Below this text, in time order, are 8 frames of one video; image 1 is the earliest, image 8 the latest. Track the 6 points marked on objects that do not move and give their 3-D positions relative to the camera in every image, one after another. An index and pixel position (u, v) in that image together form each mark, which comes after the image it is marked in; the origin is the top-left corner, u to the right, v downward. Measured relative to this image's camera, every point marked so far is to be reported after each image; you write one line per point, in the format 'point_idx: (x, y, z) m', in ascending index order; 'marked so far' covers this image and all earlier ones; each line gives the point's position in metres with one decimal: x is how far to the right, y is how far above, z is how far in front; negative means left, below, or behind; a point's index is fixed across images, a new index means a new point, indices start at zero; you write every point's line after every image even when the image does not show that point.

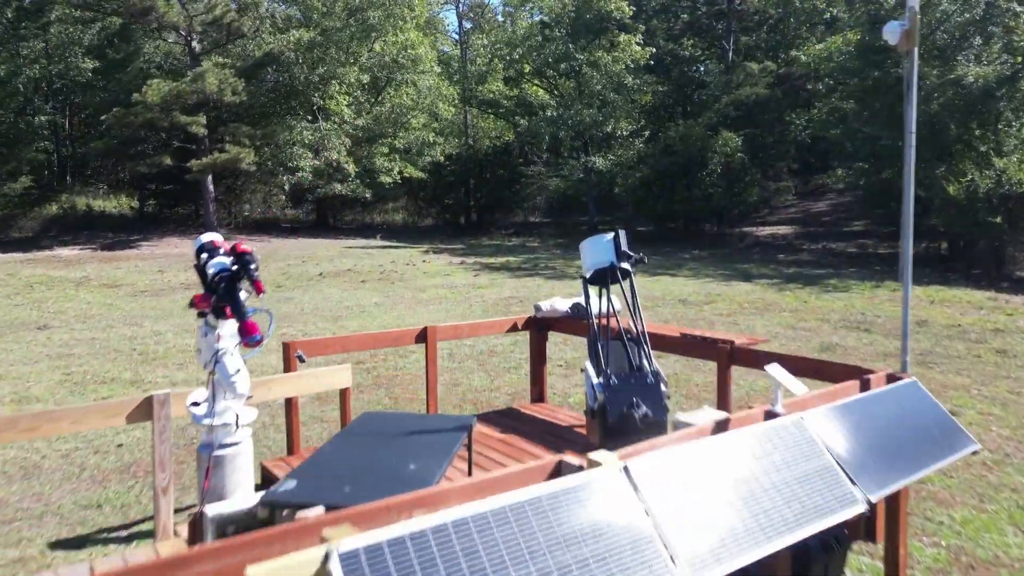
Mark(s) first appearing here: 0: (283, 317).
0: (-3.4, -0.5, +10.9) m
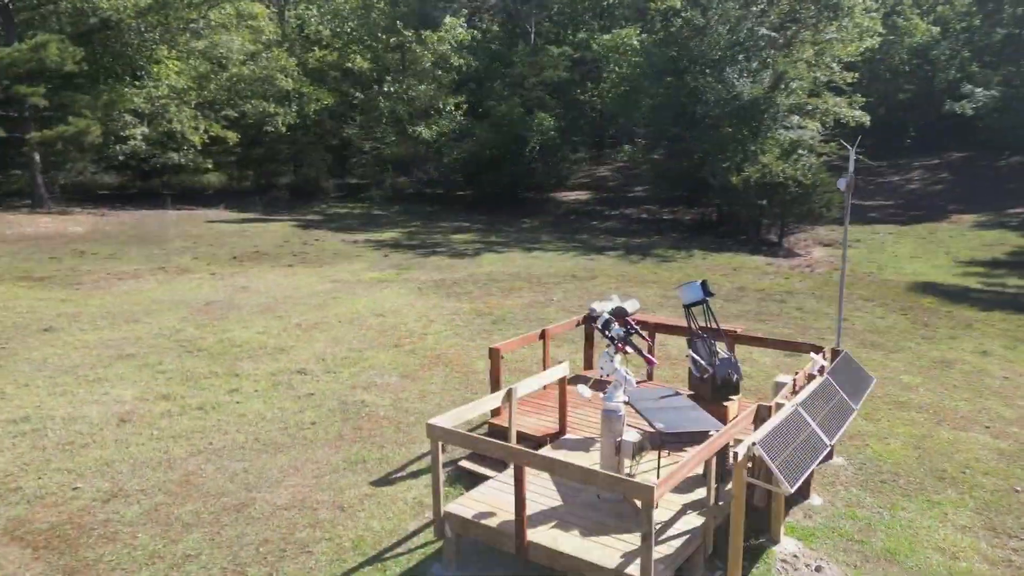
0: (-3.4, -1.4, +8.3) m
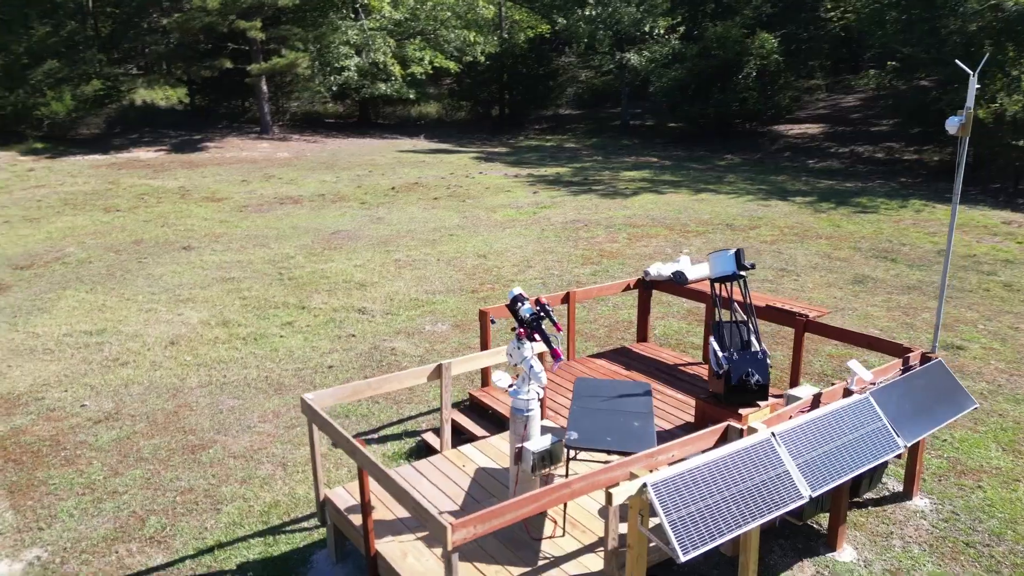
0: (-3.0, -0.7, +8.4) m
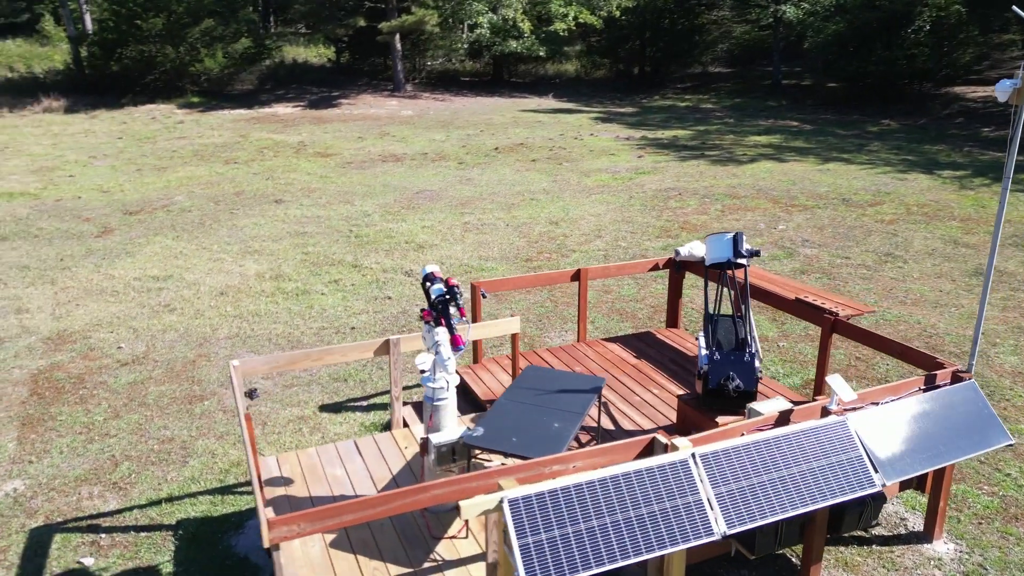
0: (-2.6, -0.2, +8.6) m
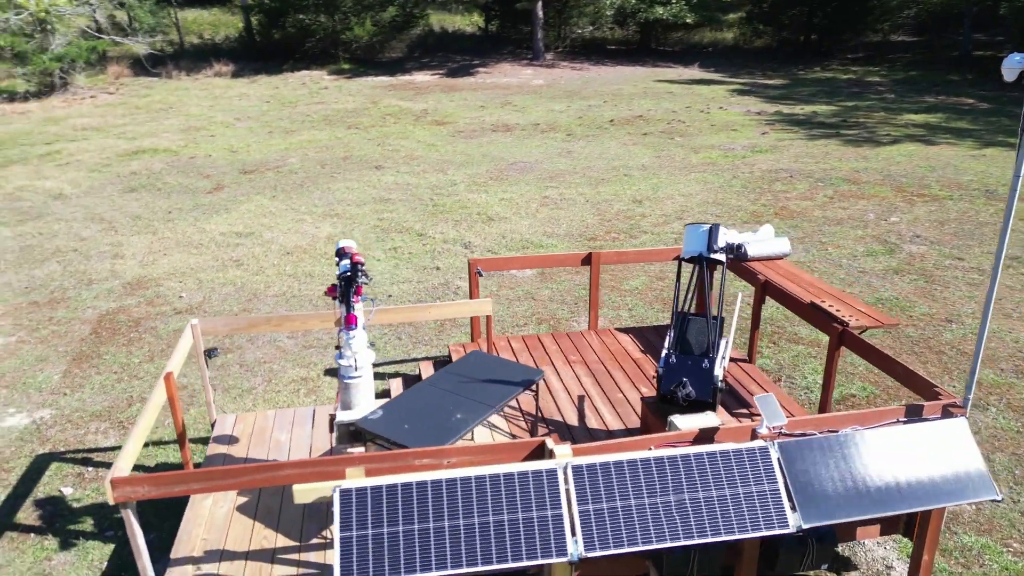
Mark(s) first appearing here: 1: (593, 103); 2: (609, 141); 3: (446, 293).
0: (-2.1, +0.3, +8.9) m
1: (+2.2, +5.0, +19.8) m
2: (+2.0, +3.1, +15.4) m
3: (-0.7, 0.0, +8.0) m
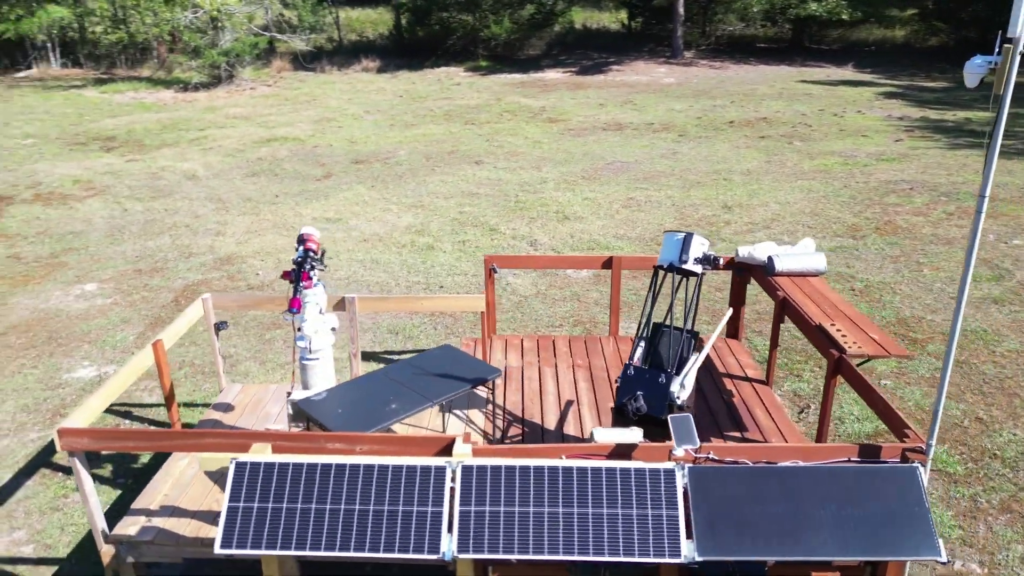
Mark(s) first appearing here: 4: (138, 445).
0: (-1.3, +0.4, +9.2) m
1: (+5.4, +4.8, +19.1) m
2: (+4.2, +2.9, +14.7) m
3: (-0.2, 0.0, +8.1) m
4: (-1.8, -0.8, +3.5) m
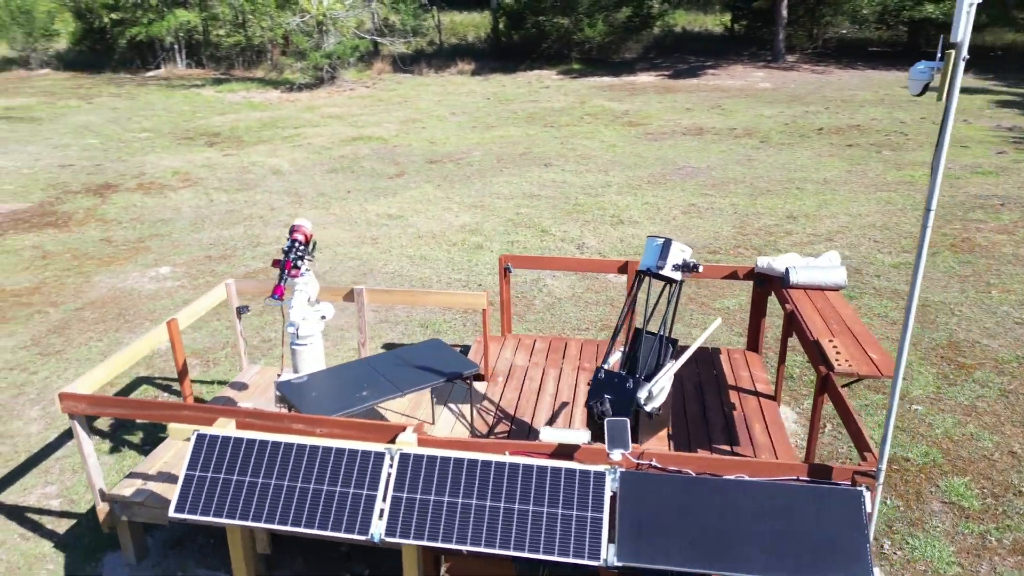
0: (-0.7, +0.5, +9.4) m
1: (+7.5, +4.4, +18.3) m
2: (+5.6, +2.6, +14.1) m
3: (+0.2, 0.0, +8.2) m
4: (-2.0, -0.6, +3.9) m
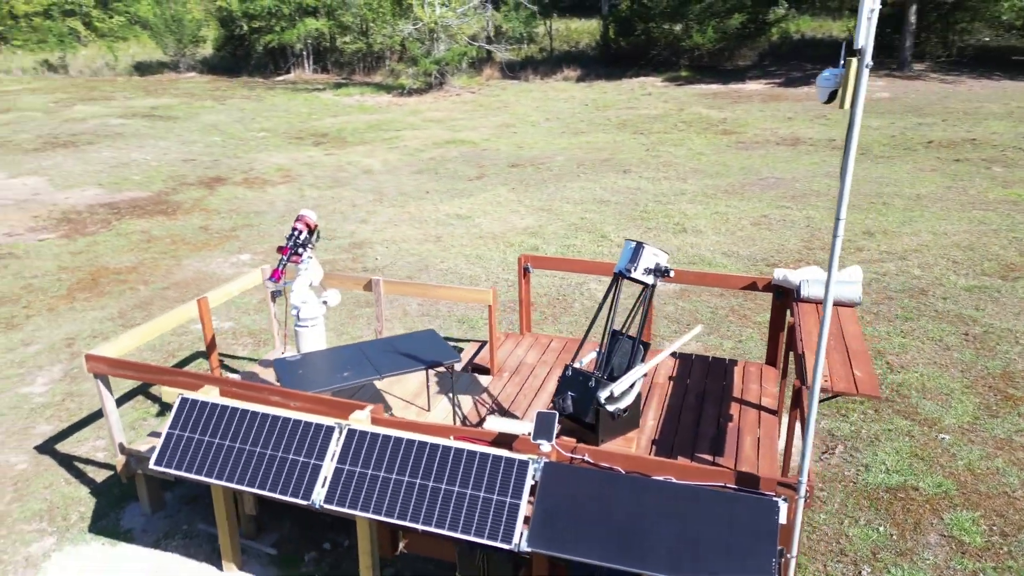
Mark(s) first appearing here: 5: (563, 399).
0: (0.0, +0.5, +9.6) m
1: (+9.7, +3.9, +17.1) m
2: (+7.1, +2.2, +13.3) m
3: (+0.7, 0.0, +8.2) m
4: (-2.2, -0.5, +4.4) m
5: (+0.3, -0.6, +4.0) m
